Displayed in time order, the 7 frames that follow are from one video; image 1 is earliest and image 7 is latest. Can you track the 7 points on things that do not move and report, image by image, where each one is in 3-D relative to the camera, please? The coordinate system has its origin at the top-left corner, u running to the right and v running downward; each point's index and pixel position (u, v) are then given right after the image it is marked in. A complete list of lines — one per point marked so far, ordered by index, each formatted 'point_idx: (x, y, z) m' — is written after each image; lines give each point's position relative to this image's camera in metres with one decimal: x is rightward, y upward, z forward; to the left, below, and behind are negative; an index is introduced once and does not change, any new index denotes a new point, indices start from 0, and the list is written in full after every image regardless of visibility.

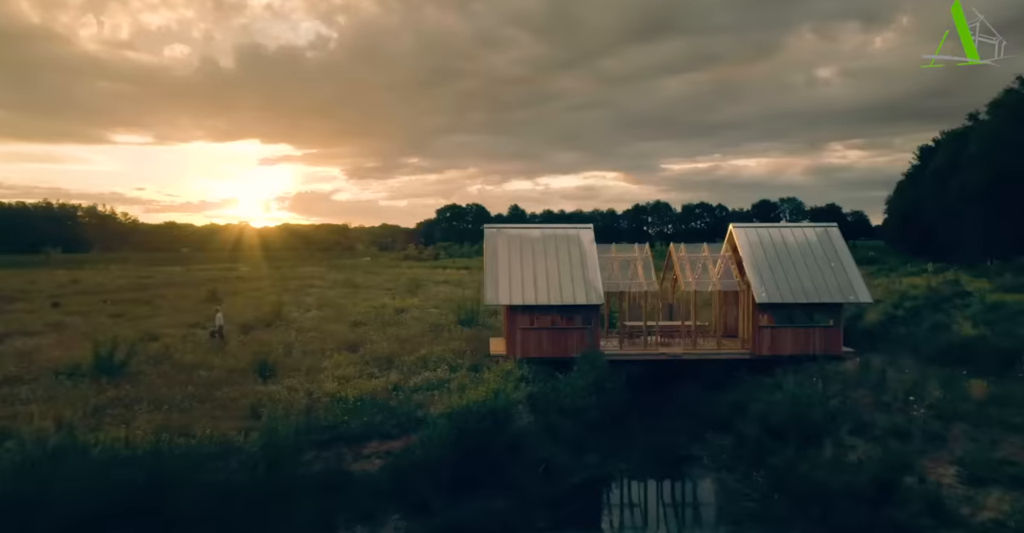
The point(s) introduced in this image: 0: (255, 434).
0: (-6.8, -4.3, +14.6) m
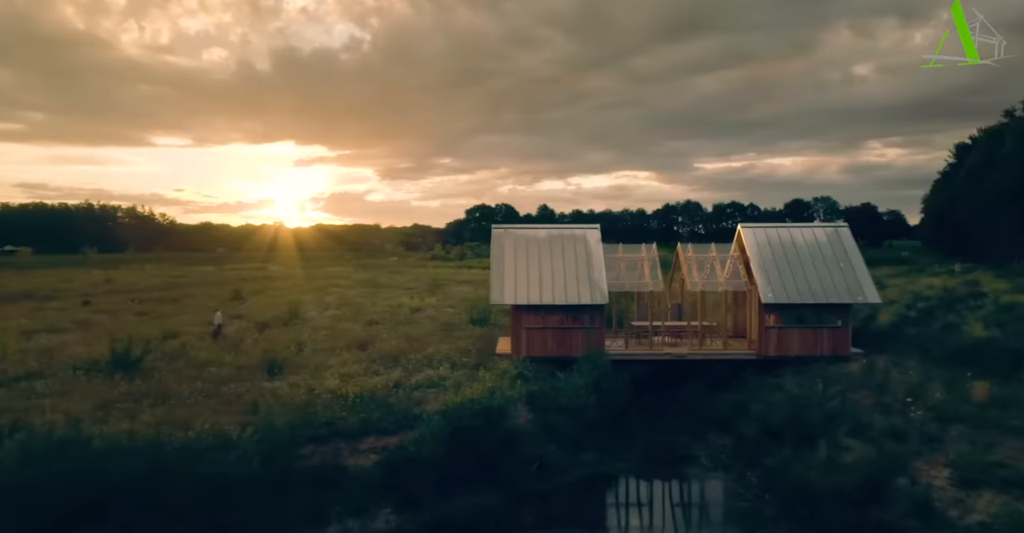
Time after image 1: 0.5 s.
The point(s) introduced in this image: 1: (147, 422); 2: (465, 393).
0: (-7.0, -4.3, +15.1) m
1: (-9.7, -4.1, +15.0) m
2: (-1.5, -4.0, +17.9) m
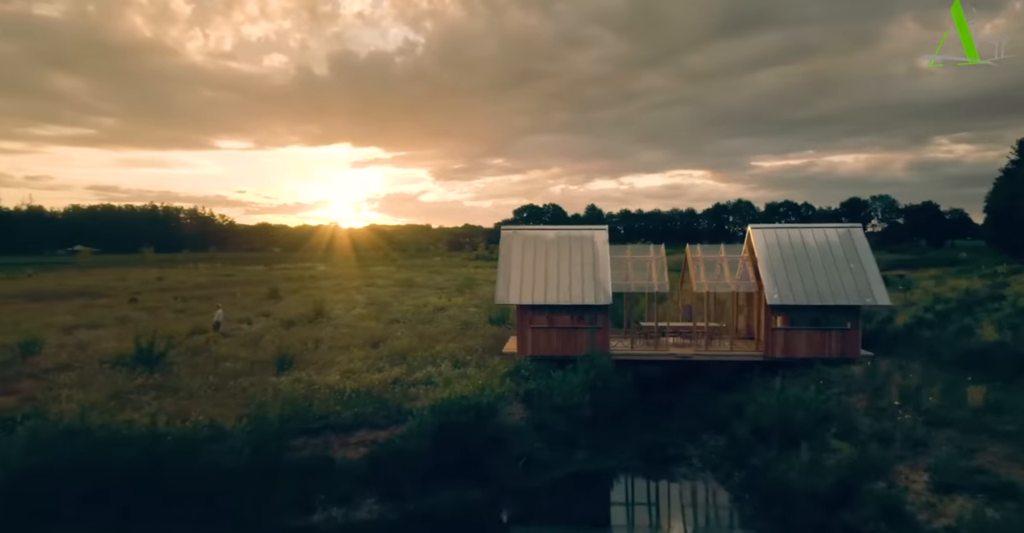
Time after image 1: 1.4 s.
0: (-7.5, -4.3, +15.9) m
1: (-10.2, -4.1, +16.0) m
2: (-1.8, -4.0, +18.4) m
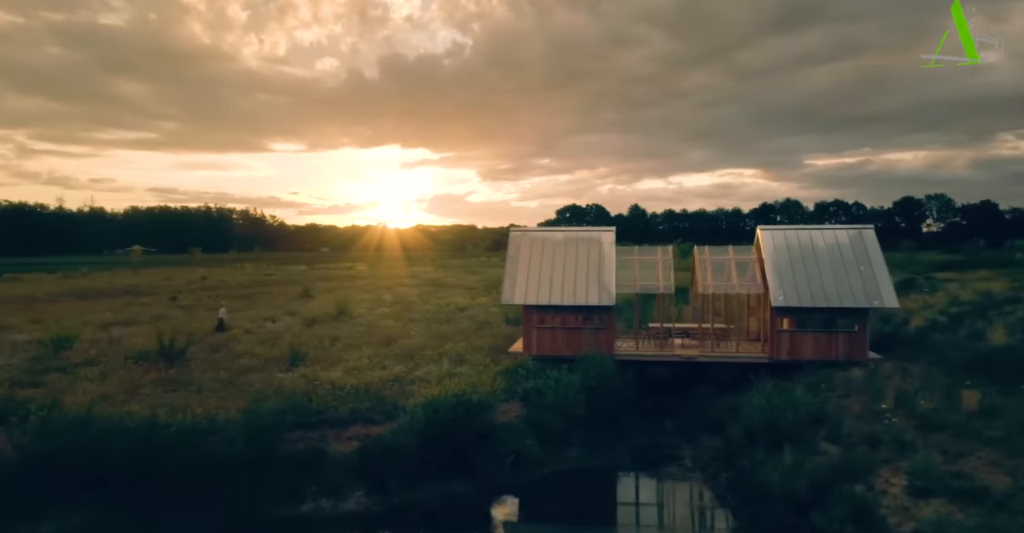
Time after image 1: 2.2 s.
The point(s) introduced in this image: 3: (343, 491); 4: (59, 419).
0: (-7.8, -4.3, +16.7) m
1: (-10.6, -4.1, +16.9) m
2: (-2.1, -4.0, +18.8) m
3: (-4.5, -5.9, +15.2) m
4: (-11.9, -4.0, +15.1) m
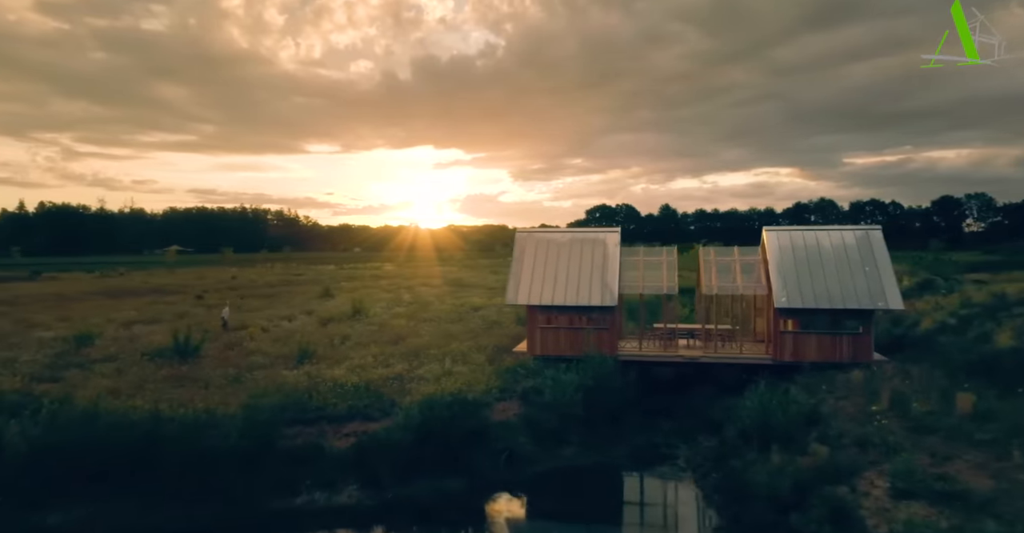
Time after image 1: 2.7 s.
0: (-8.1, -4.3, +17.2) m
1: (-10.8, -4.1, +17.6) m
2: (-2.2, -4.0, +19.2) m
3: (-4.8, -6.0, +15.7) m
4: (-12.2, -4.0, +15.8) m
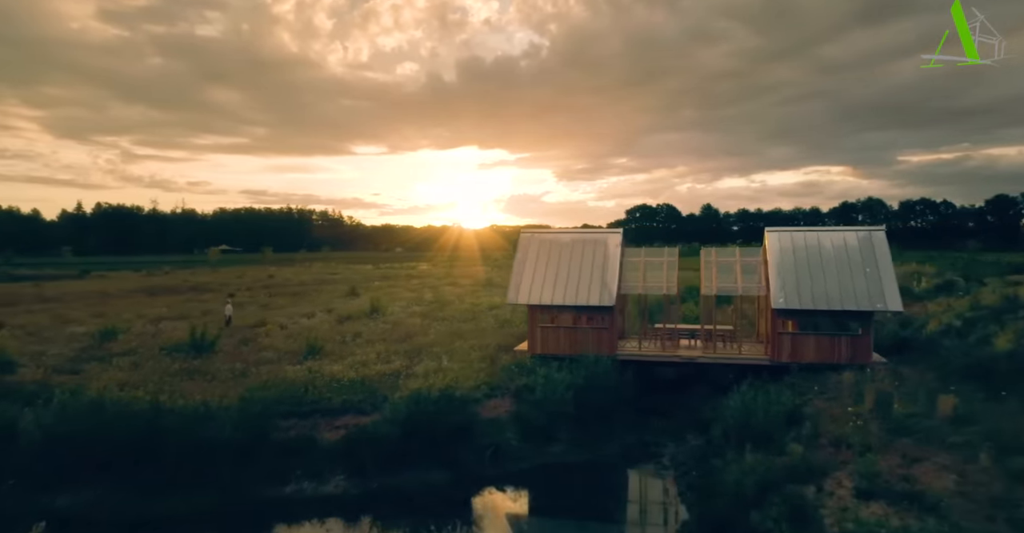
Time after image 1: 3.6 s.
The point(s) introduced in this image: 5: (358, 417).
0: (-8.5, -4.3, +18.1) m
1: (-11.2, -4.0, +18.6) m
2: (-2.6, -4.0, +19.8) m
3: (-5.3, -6.0, +16.4) m
4: (-12.7, -4.0, +16.9) m
5: (-5.0, -4.9, +18.7) m
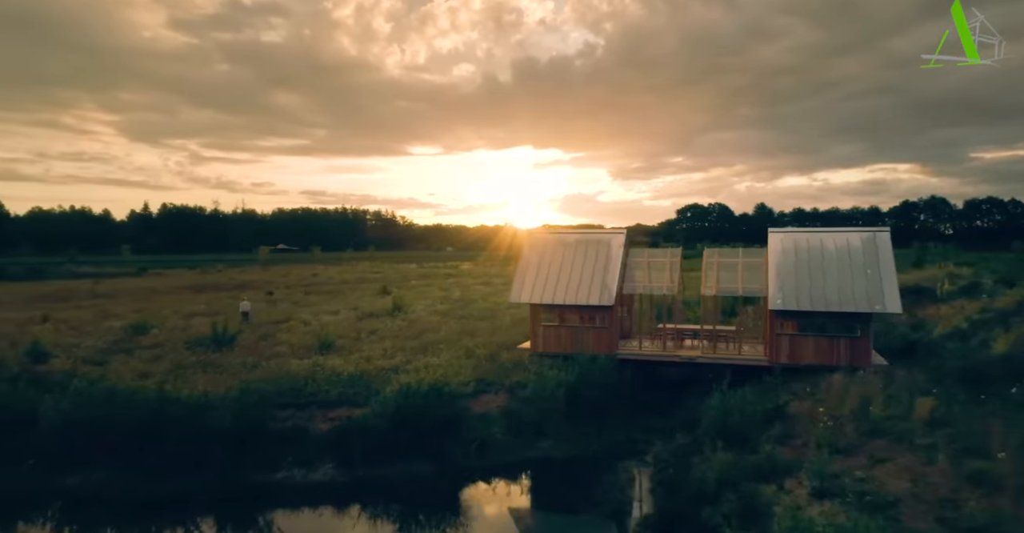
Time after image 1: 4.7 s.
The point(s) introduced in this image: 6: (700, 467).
0: (-9.0, -4.2, +19.3) m
1: (-11.7, -4.0, +19.9) m
2: (-3.0, -4.0, +20.6) m
3: (-5.9, -5.9, +17.4) m
4: (-13.3, -3.9, +18.3) m
5: (-5.5, -4.9, +19.7) m
6: (+5.1, -5.4, +15.6) m
